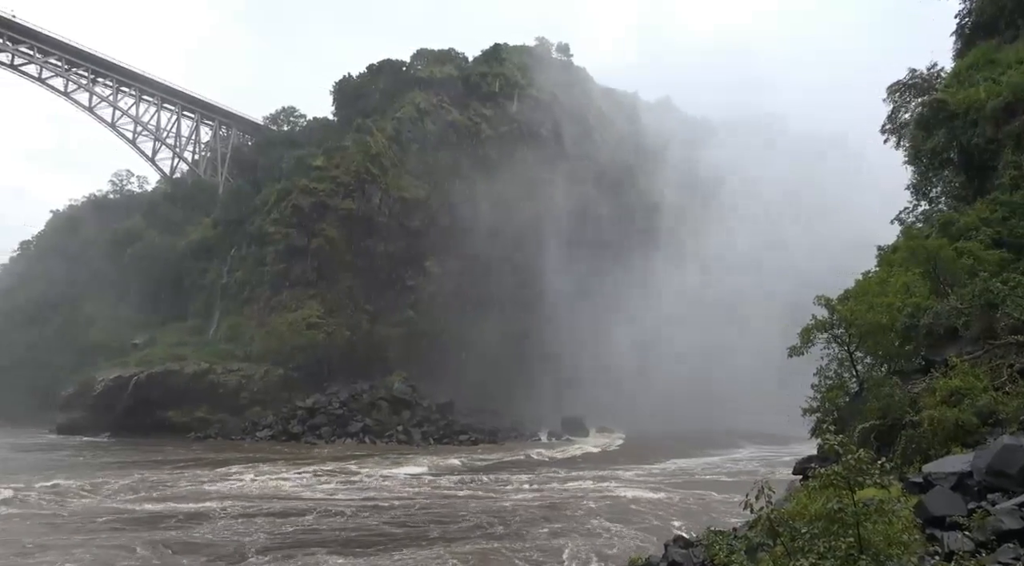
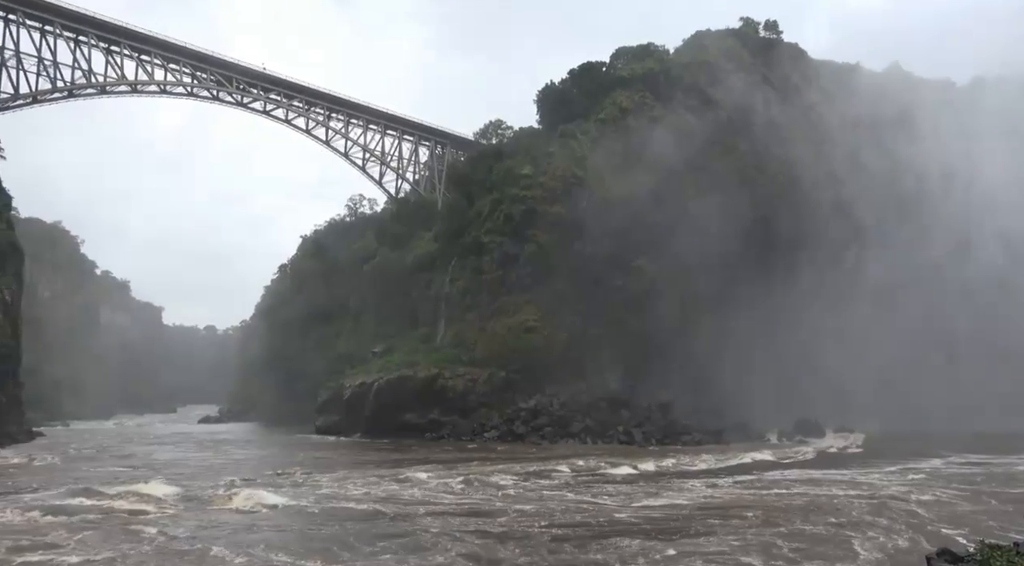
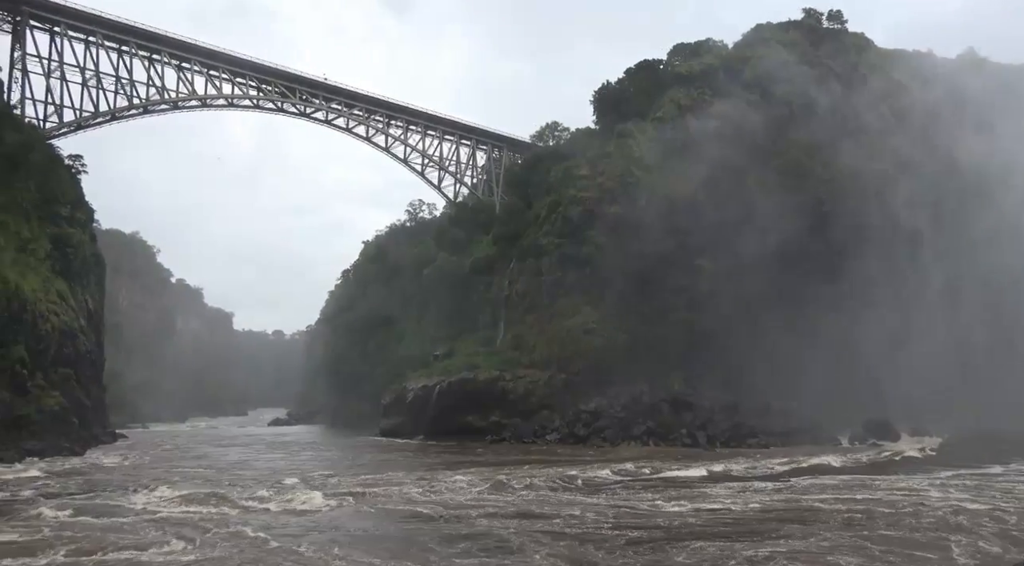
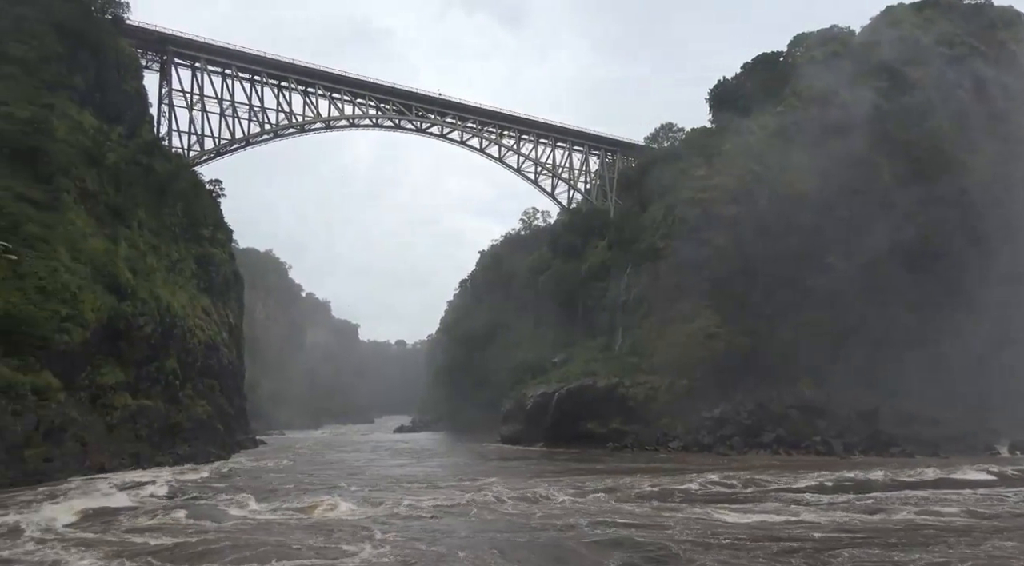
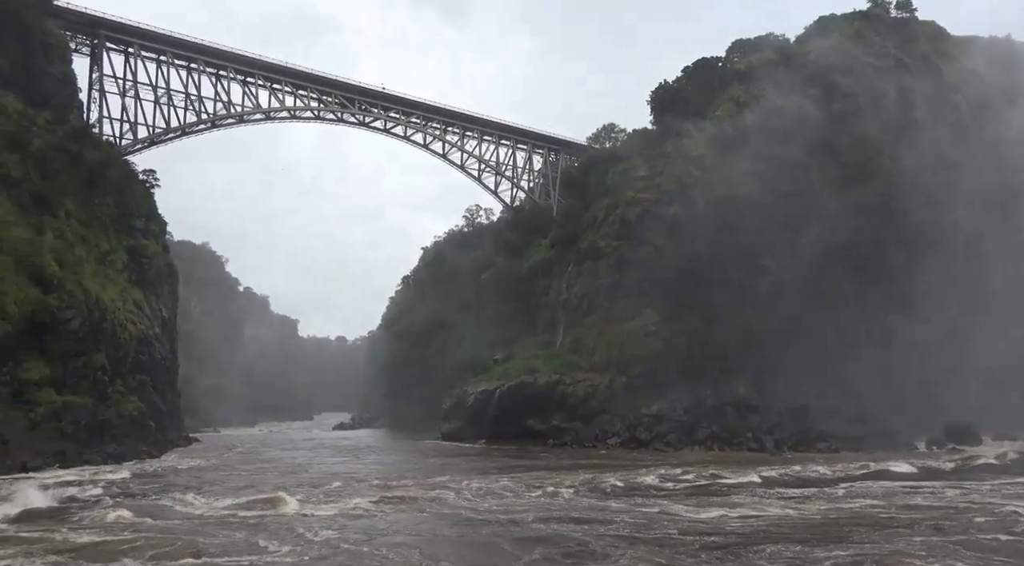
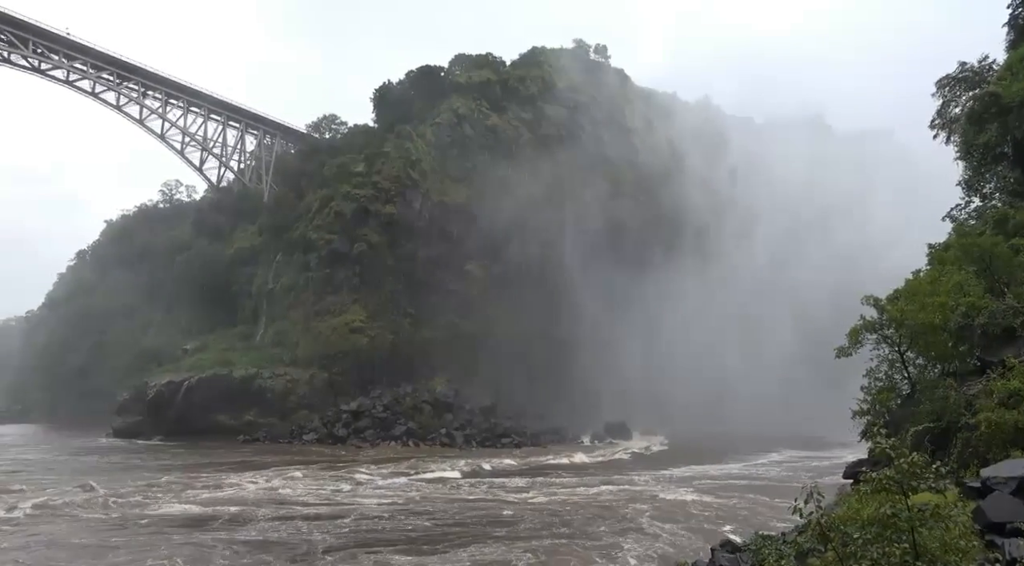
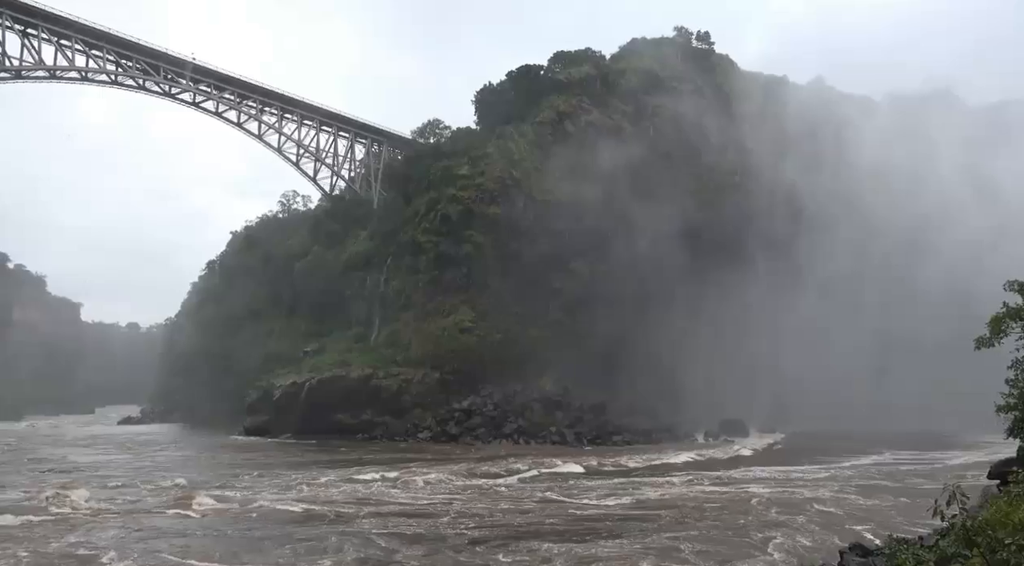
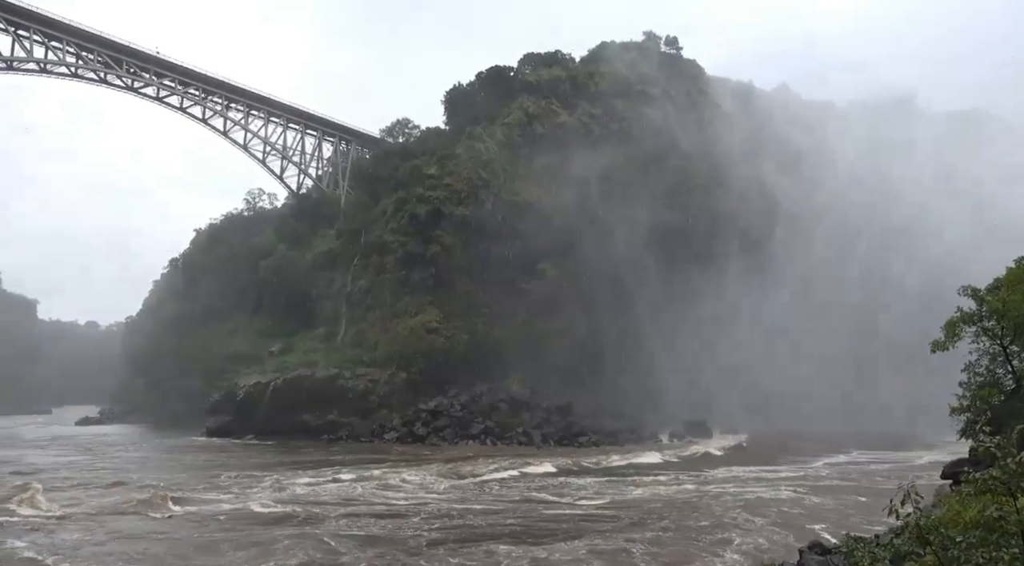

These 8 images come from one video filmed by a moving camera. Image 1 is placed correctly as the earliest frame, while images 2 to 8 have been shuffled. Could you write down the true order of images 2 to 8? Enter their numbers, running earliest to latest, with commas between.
6, 8, 7, 2, 3, 5, 4
